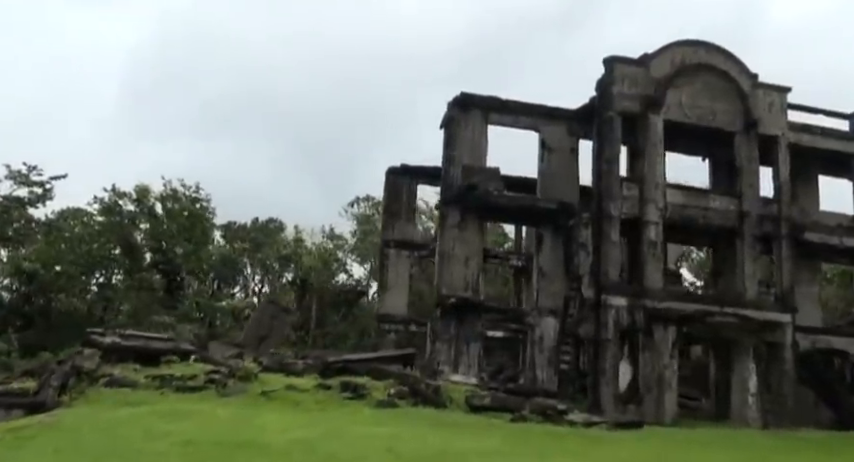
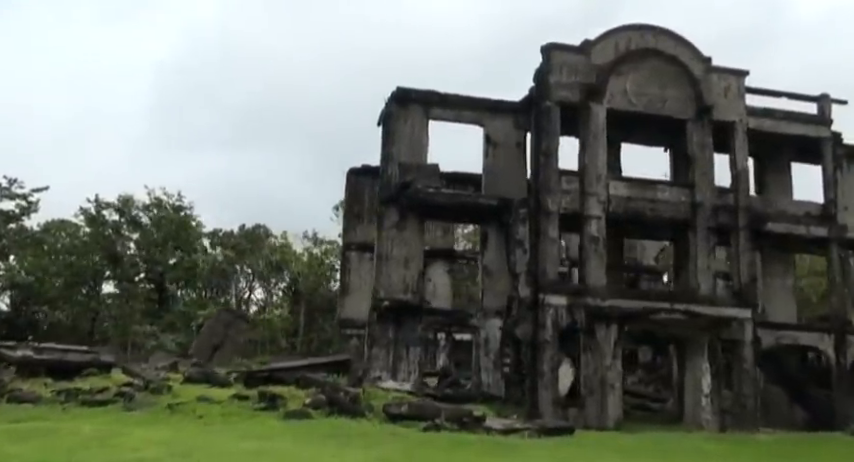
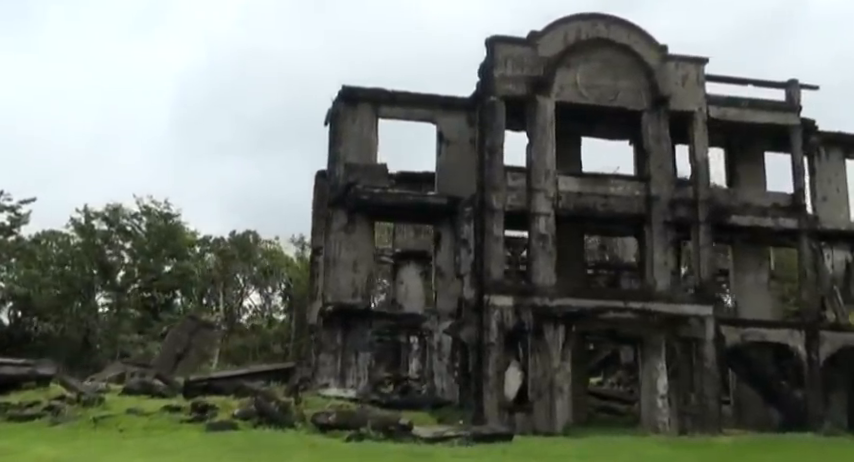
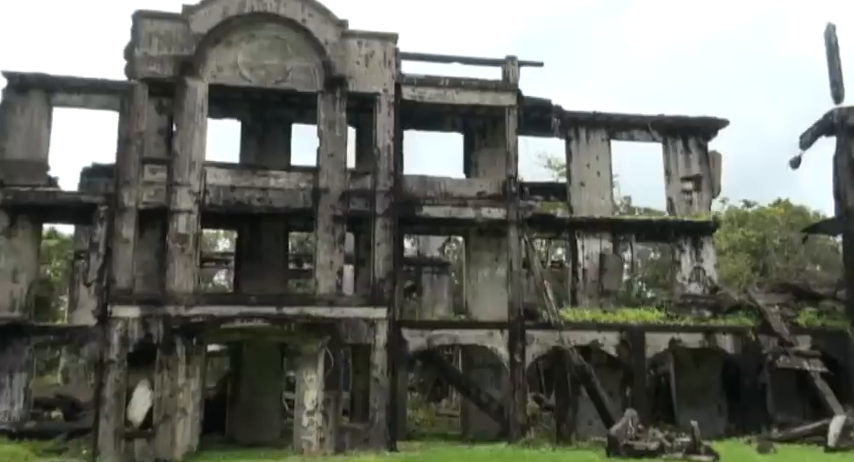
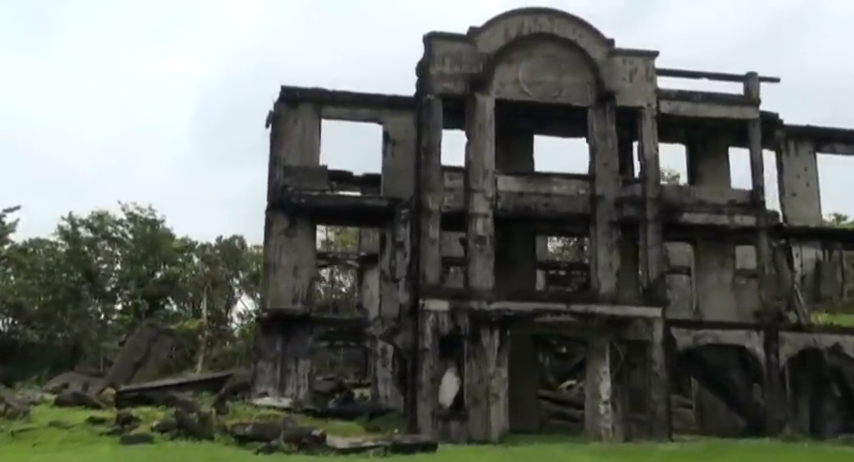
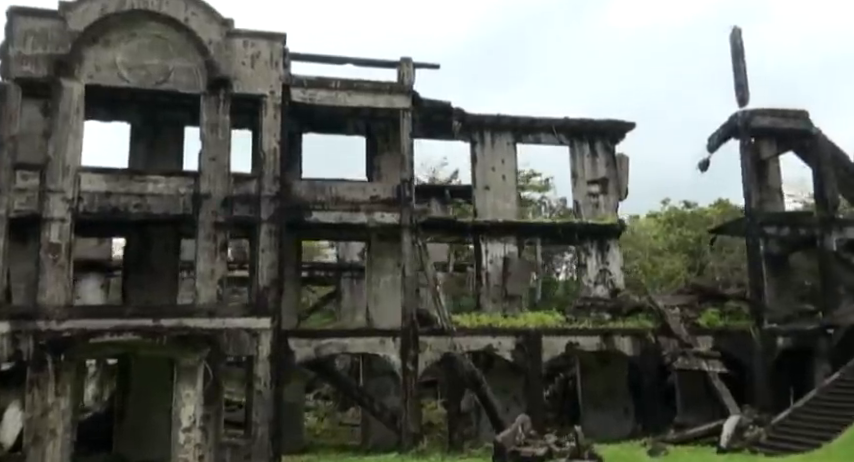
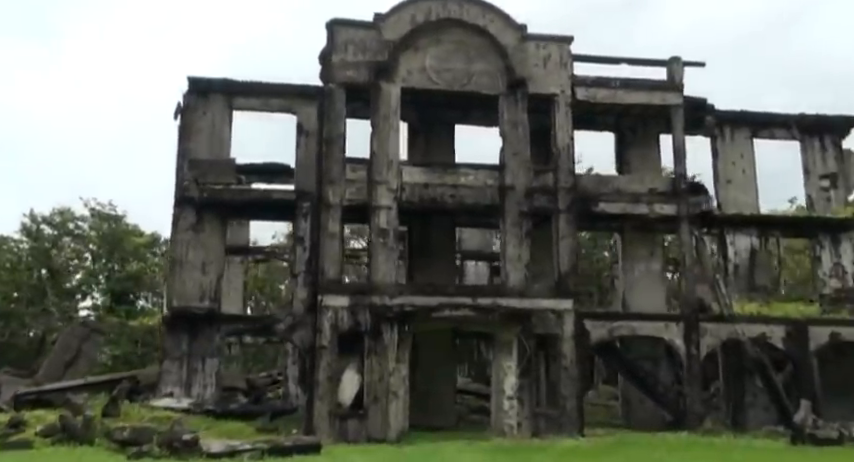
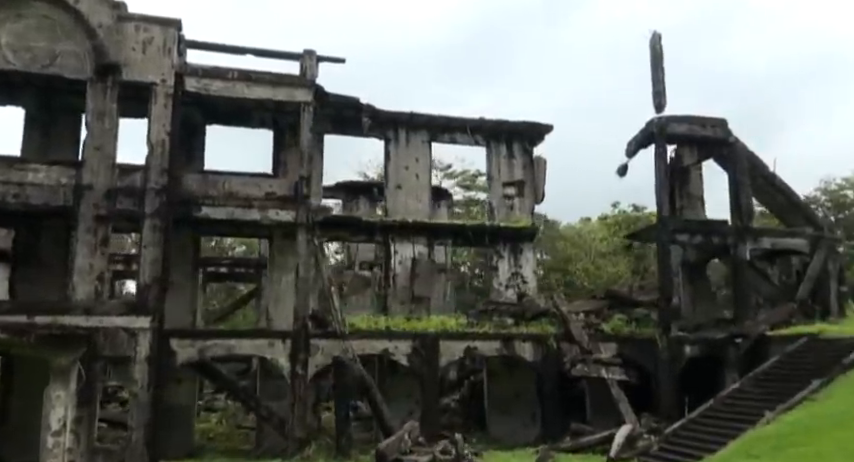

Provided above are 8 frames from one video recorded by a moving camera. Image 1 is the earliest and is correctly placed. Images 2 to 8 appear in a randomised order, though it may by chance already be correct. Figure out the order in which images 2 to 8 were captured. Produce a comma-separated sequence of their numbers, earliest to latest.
2, 3, 5, 7, 4, 6, 8
